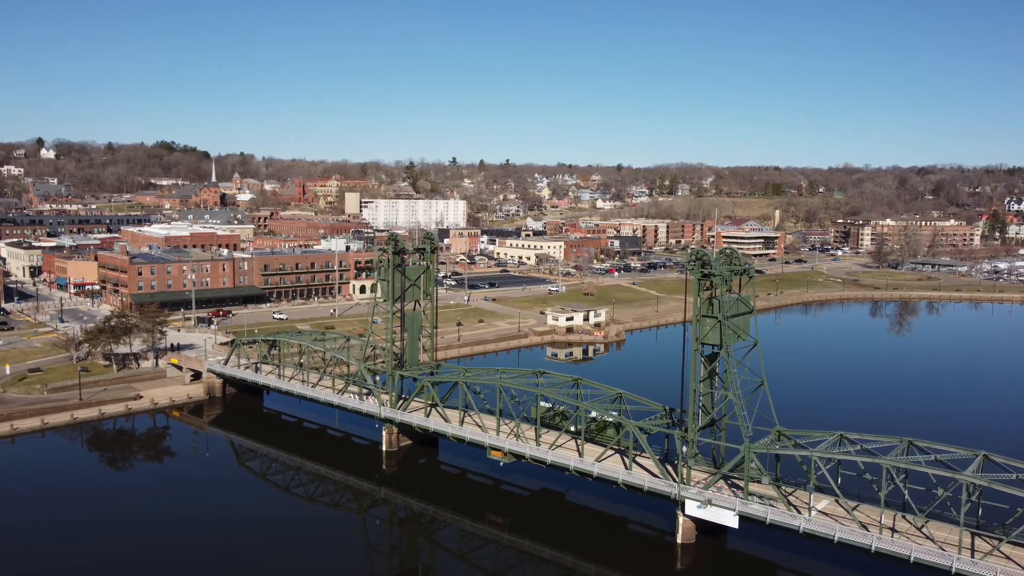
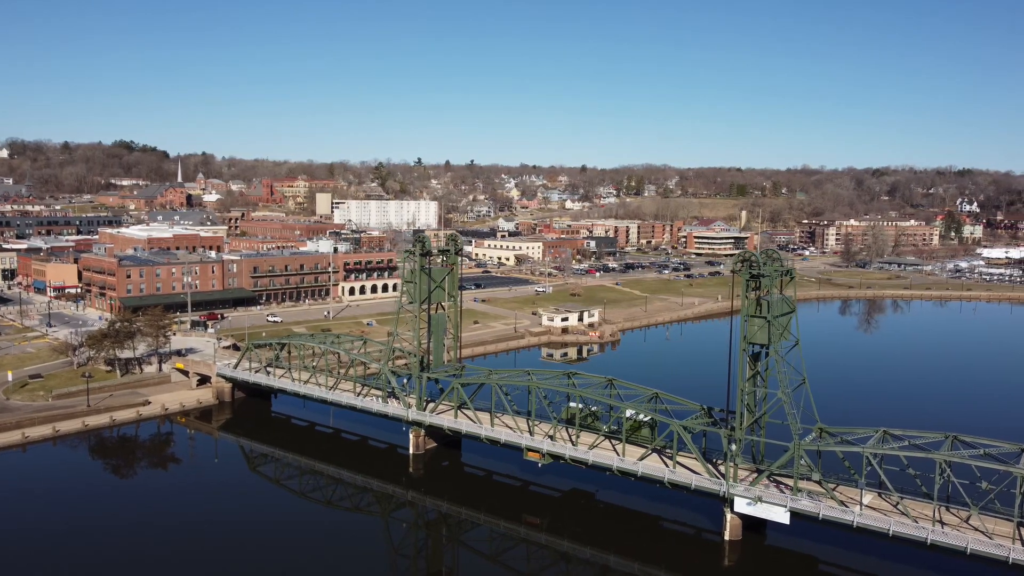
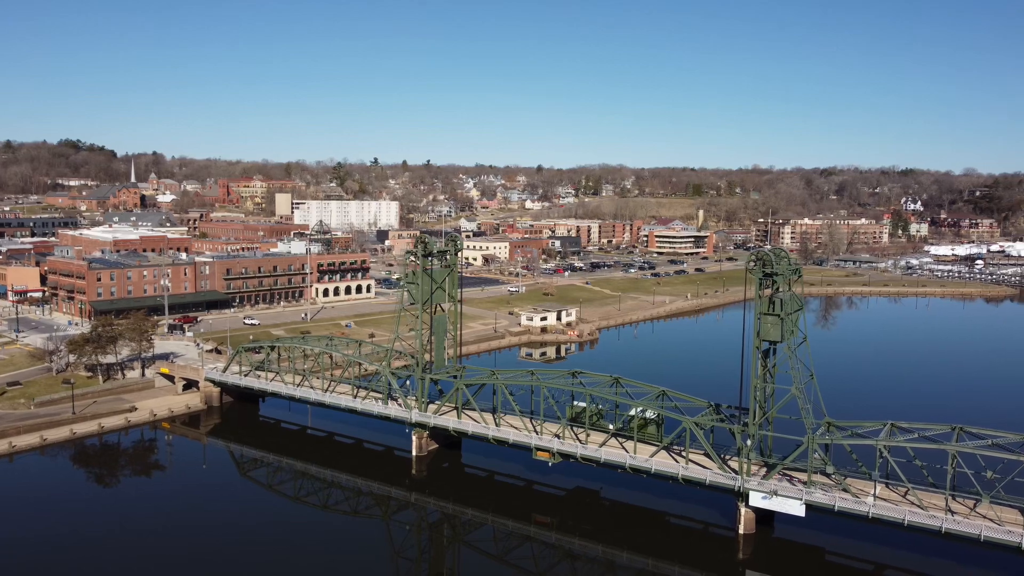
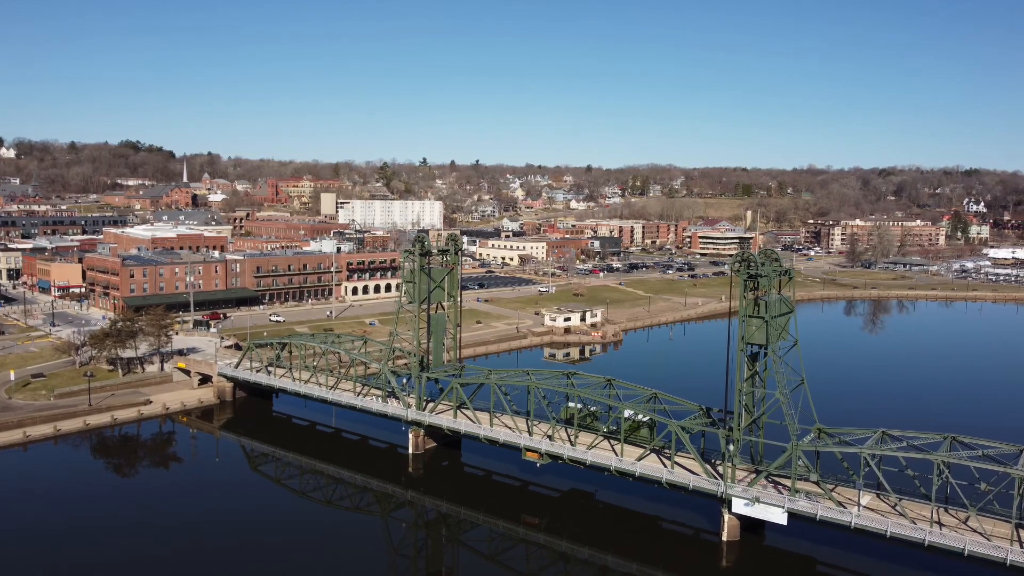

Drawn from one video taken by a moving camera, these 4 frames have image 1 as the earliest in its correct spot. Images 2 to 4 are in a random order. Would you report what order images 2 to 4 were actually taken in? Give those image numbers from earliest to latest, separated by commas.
4, 2, 3
